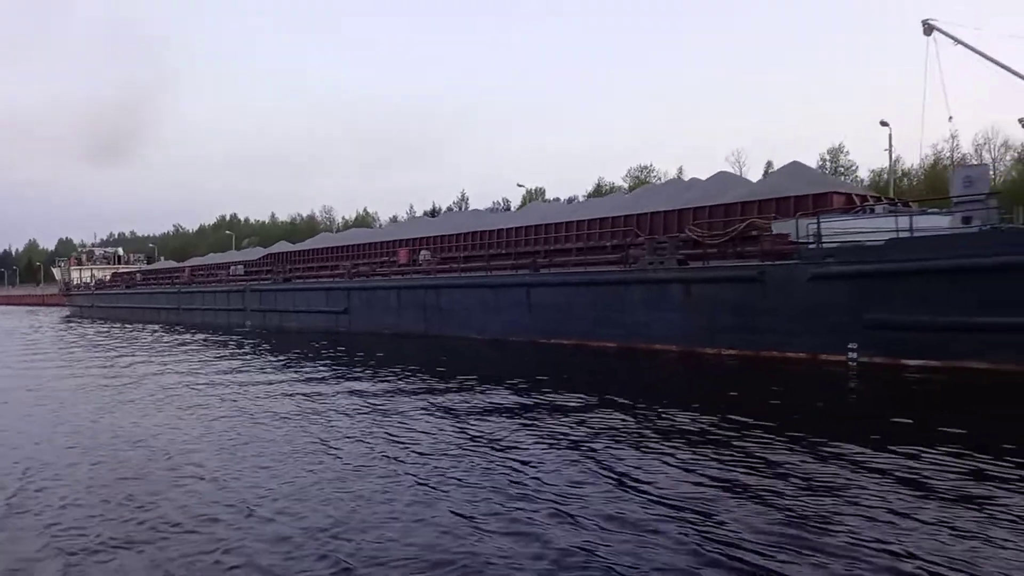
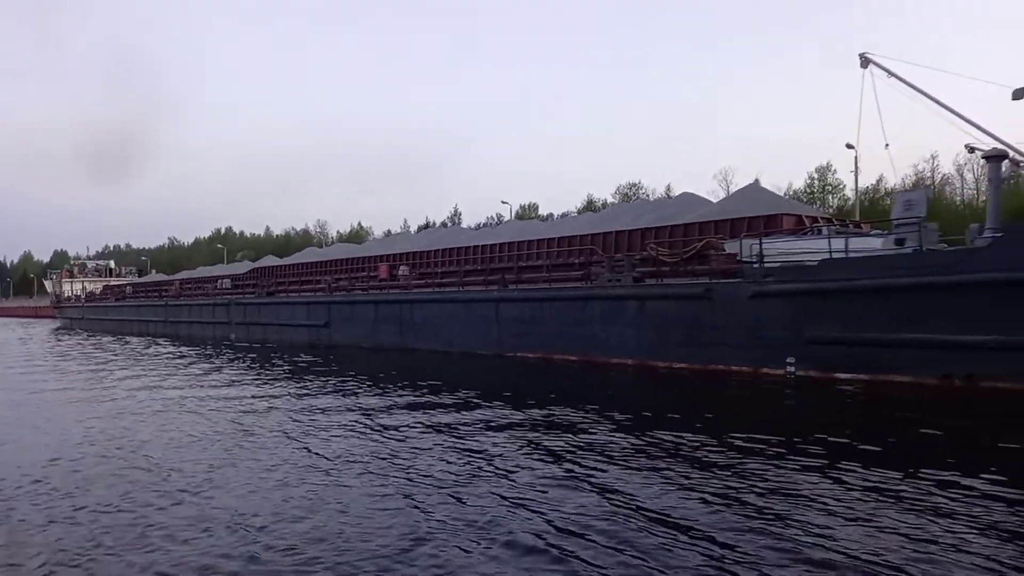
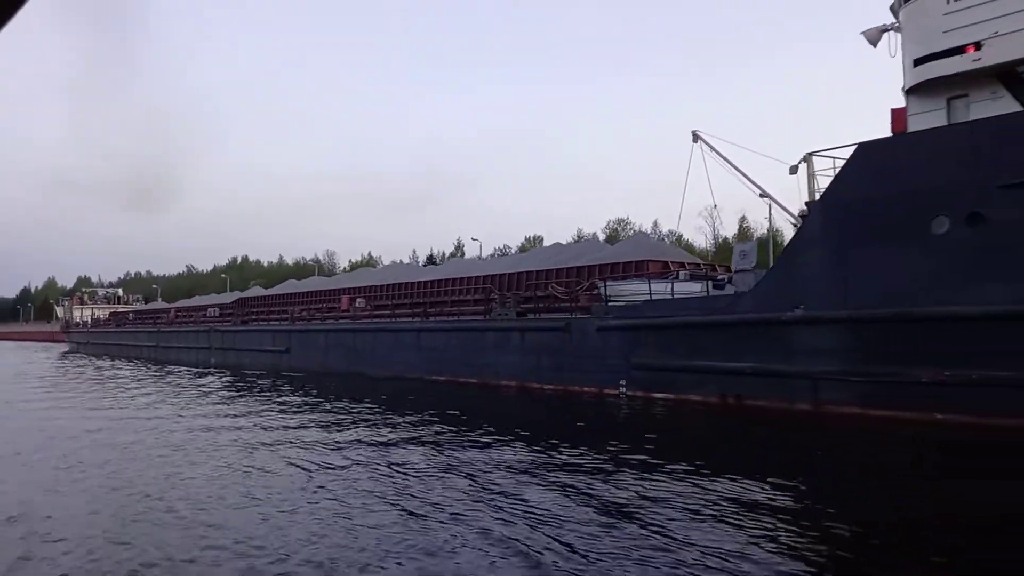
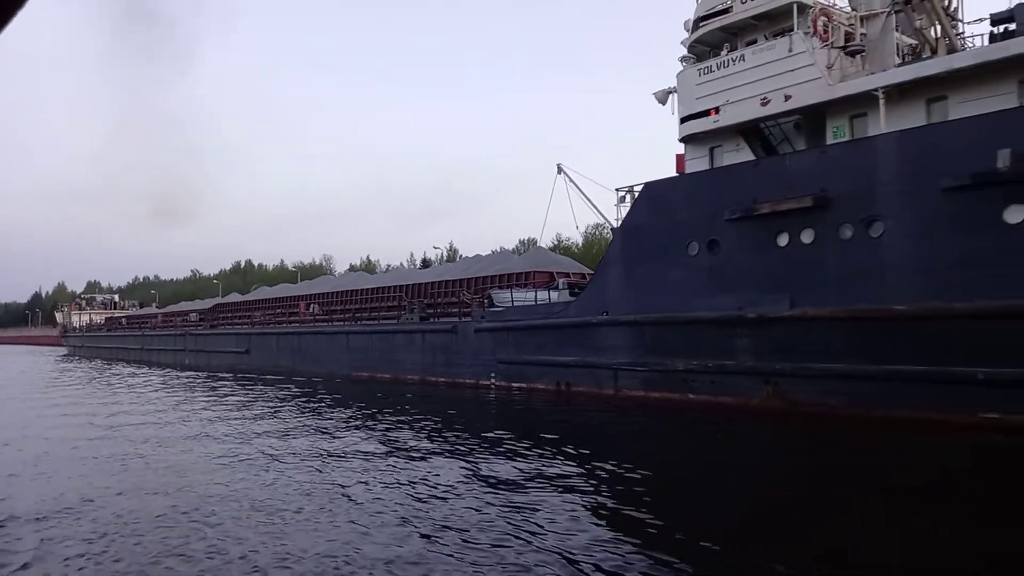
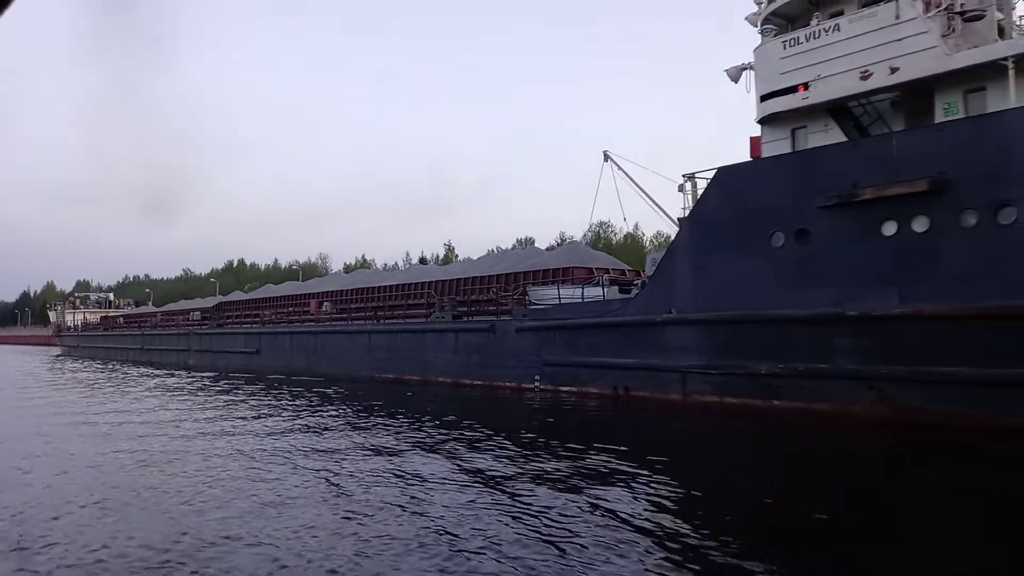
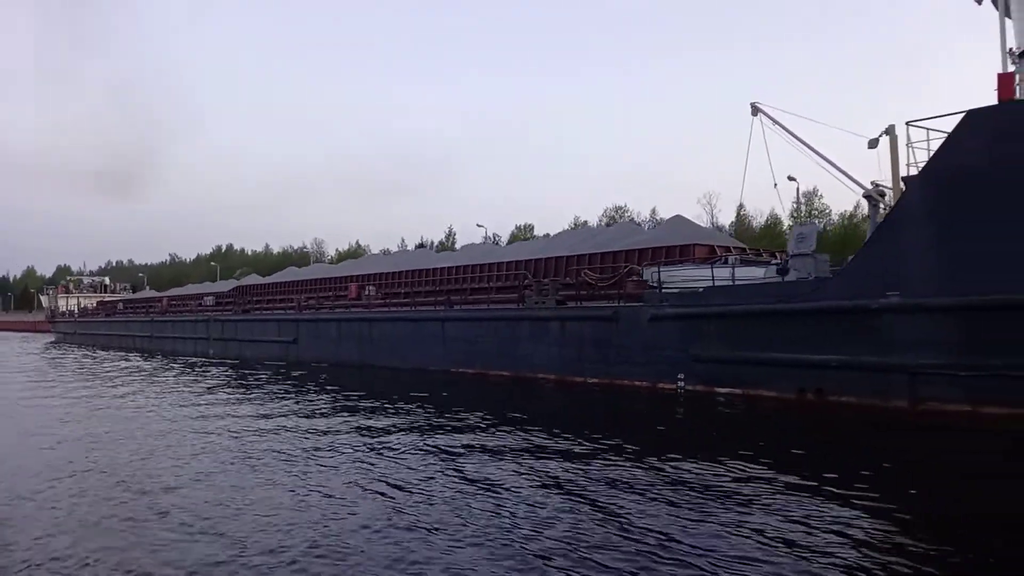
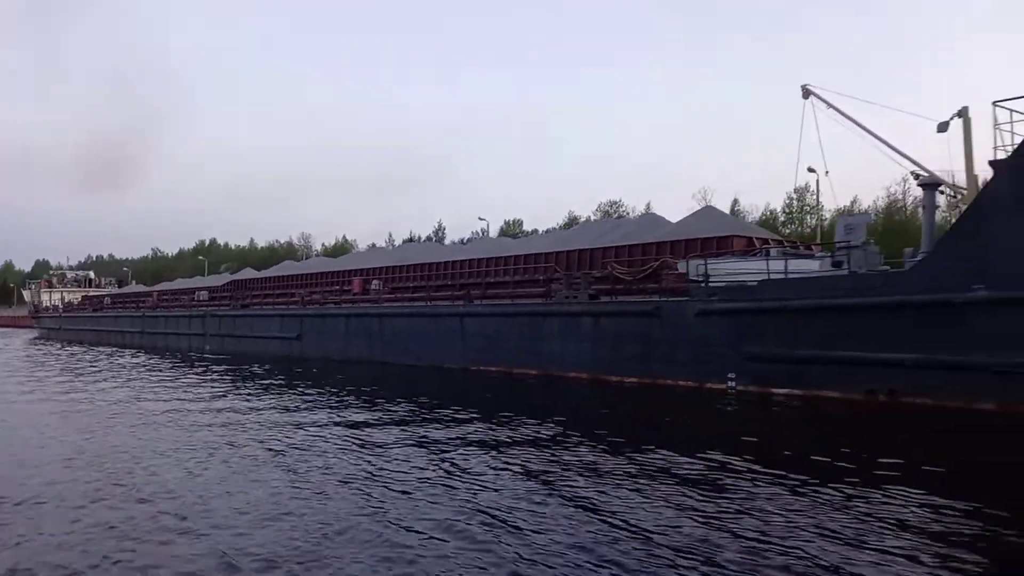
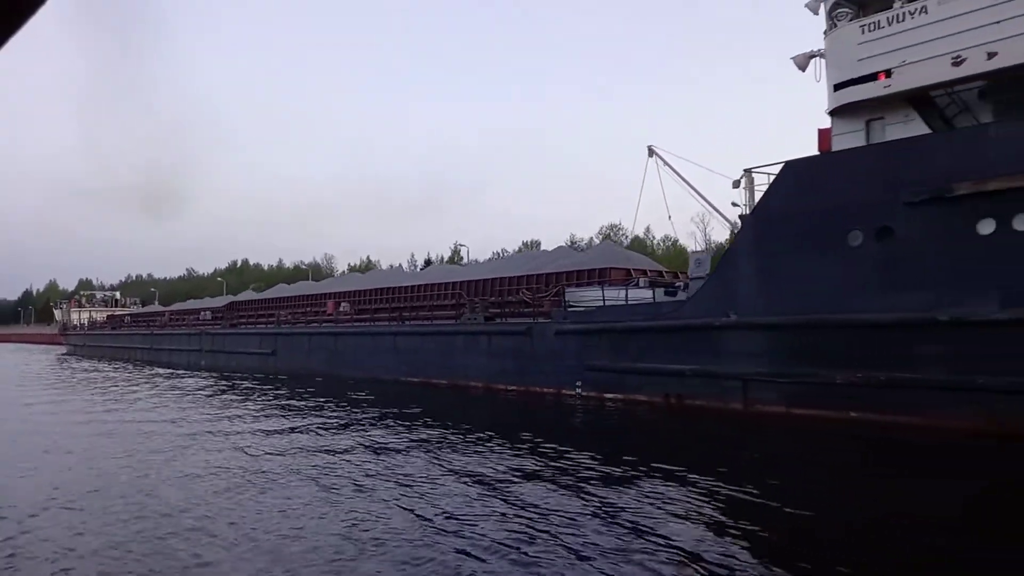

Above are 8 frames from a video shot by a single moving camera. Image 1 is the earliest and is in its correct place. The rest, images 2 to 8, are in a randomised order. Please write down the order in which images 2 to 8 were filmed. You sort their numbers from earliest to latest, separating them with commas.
2, 7, 6, 3, 8, 5, 4
